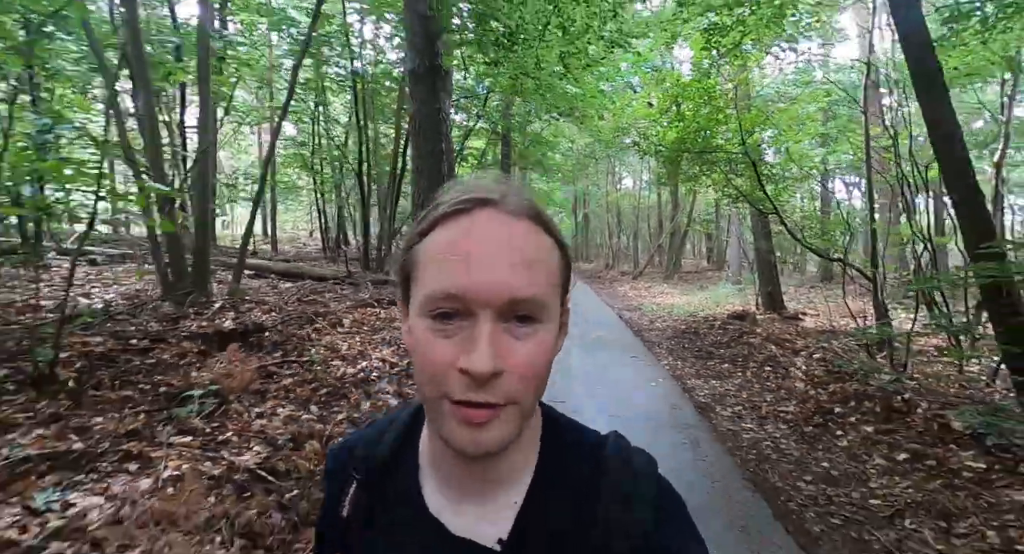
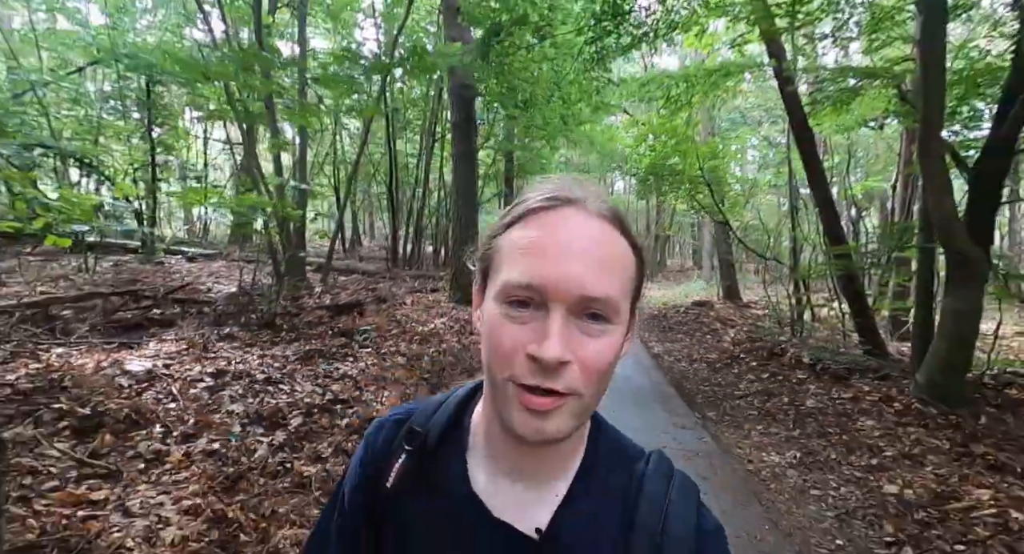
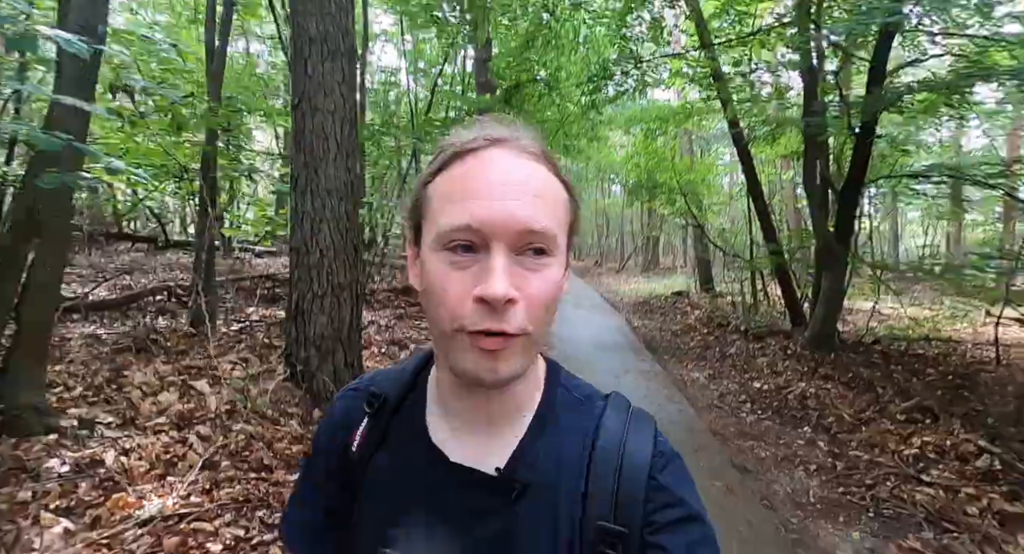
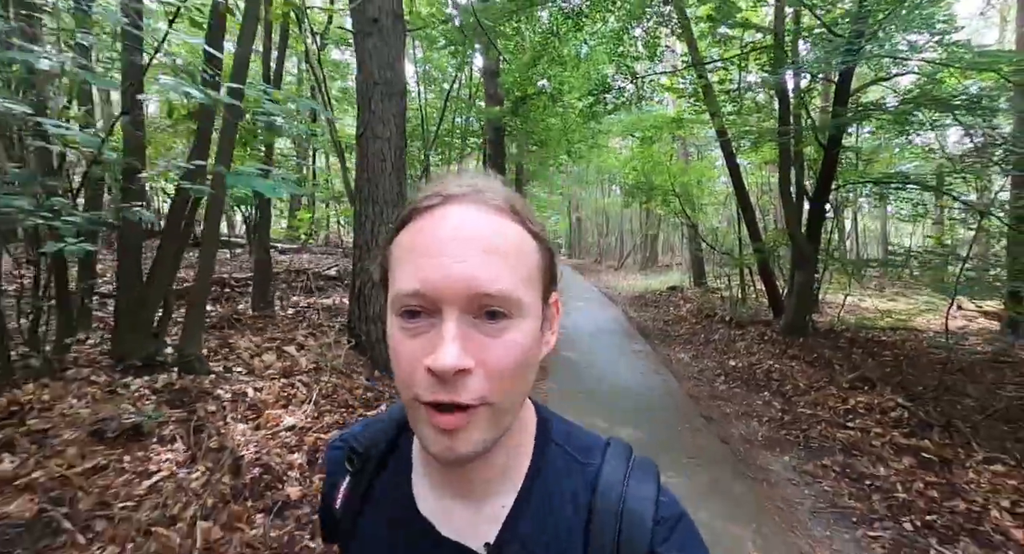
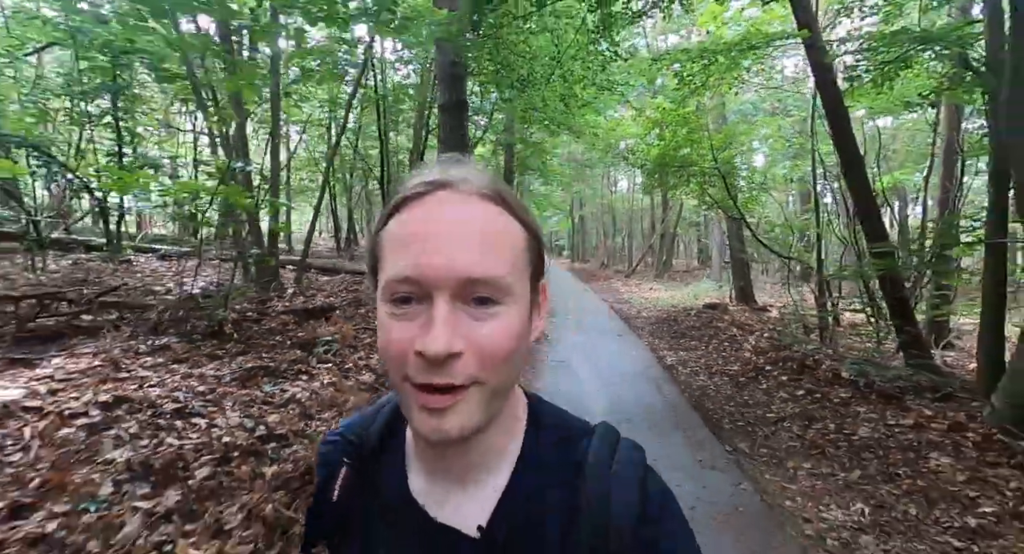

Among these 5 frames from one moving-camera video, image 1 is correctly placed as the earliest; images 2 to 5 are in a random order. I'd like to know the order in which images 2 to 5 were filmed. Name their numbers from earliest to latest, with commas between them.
5, 2, 3, 4
